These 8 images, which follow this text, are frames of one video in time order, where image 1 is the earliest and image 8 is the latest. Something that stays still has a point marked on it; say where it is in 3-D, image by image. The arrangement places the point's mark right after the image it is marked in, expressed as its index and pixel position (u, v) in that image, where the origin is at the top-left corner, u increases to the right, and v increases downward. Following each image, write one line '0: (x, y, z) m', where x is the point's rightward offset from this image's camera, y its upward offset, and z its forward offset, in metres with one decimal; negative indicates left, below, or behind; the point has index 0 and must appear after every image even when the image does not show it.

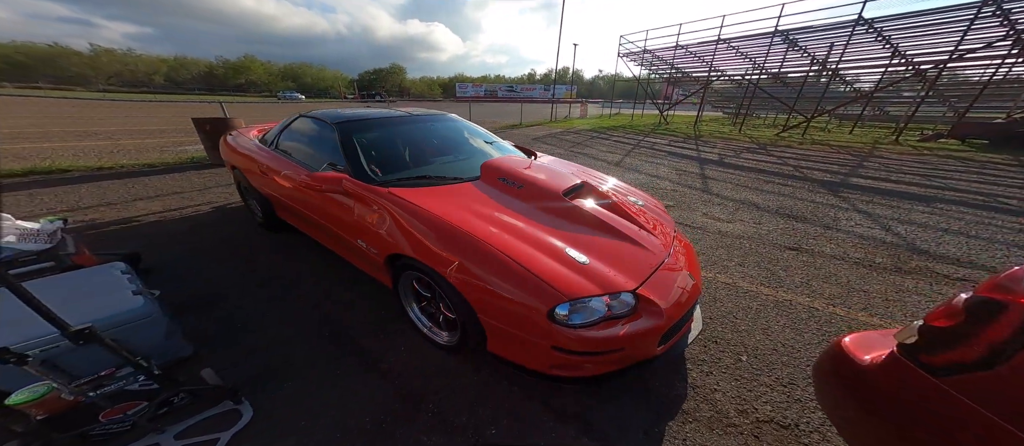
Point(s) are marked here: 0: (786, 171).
0: (+6.0, +1.1, +6.4) m
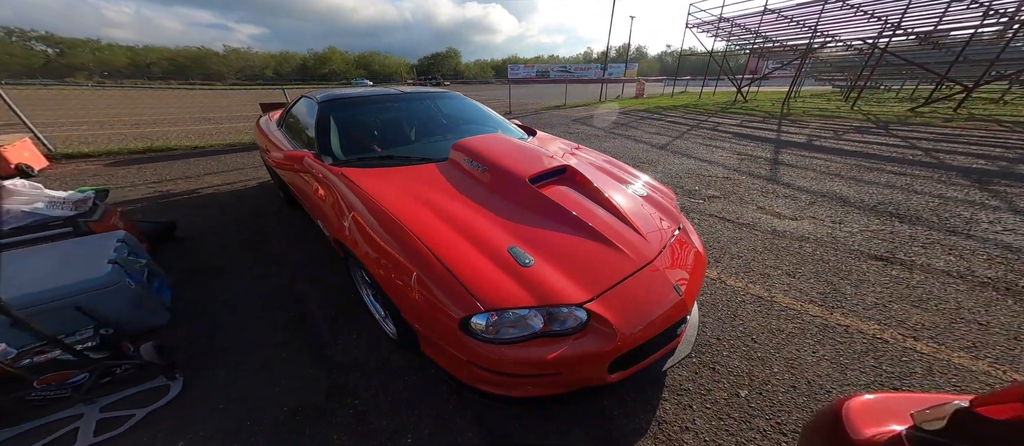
0: (+6.6, +1.1, +4.8) m
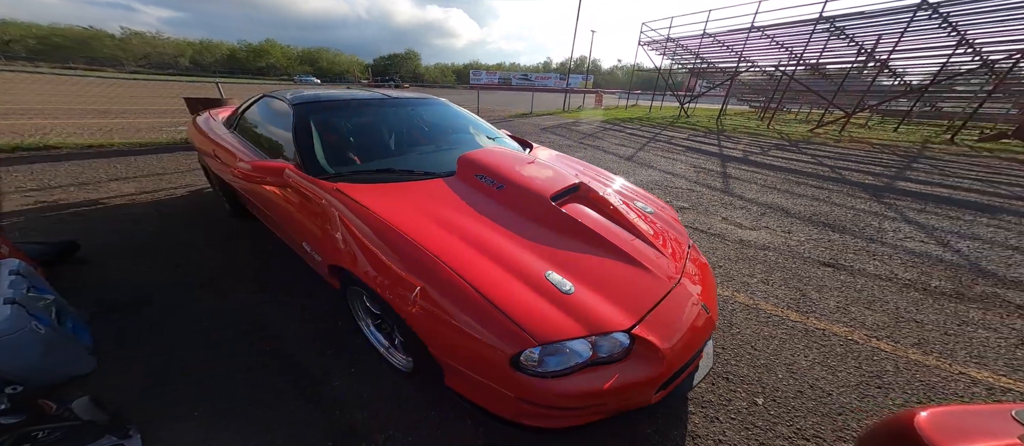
0: (+6.1, +1.0, +5.7) m
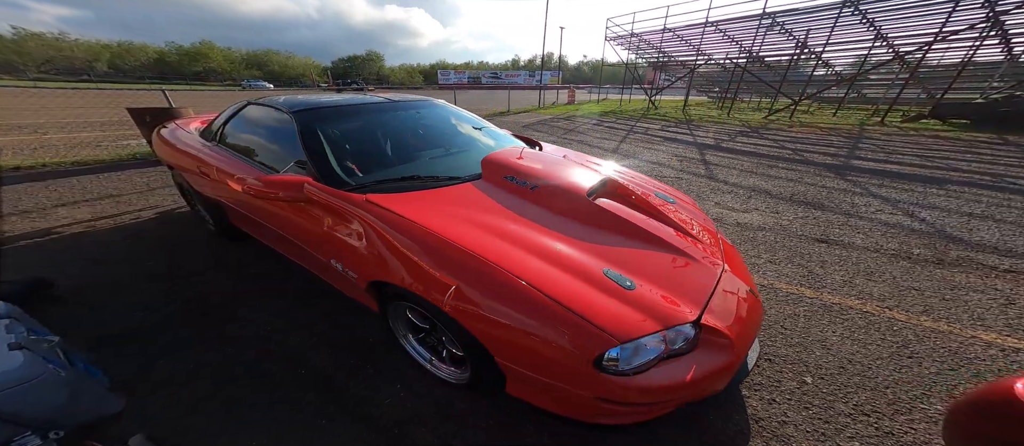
0: (+5.8, +1.4, +6.2) m
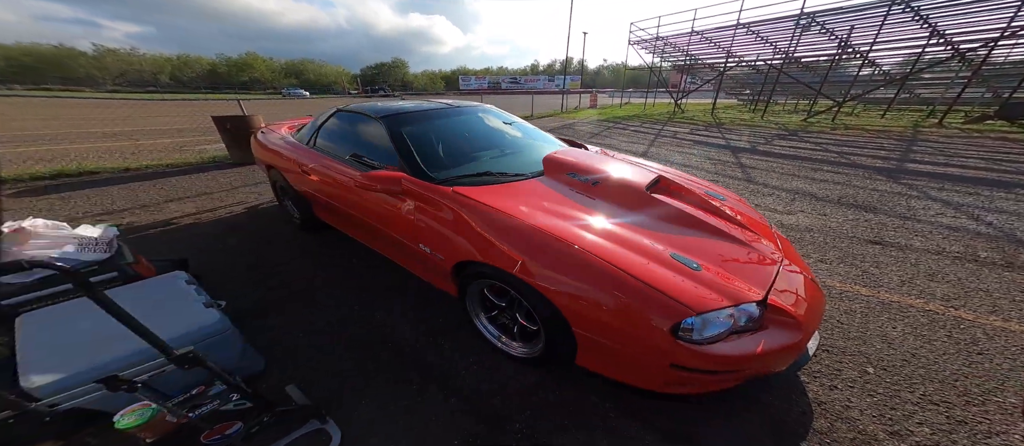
0: (+6.5, +1.3, +6.0) m
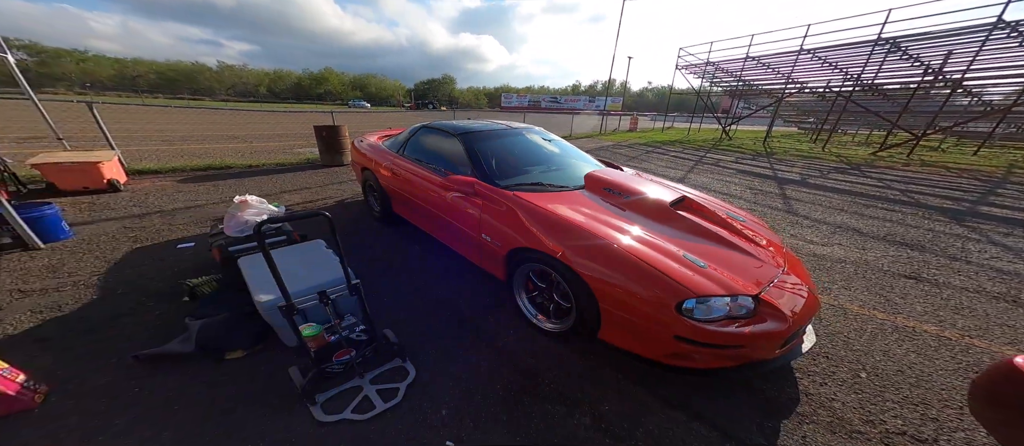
0: (+7.3, +0.5, +5.7) m
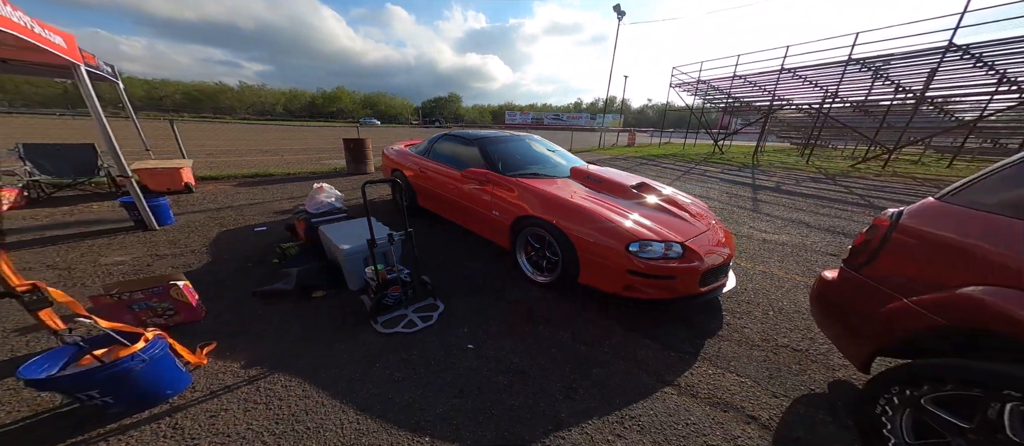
0: (+7.4, +0.5, +6.3) m
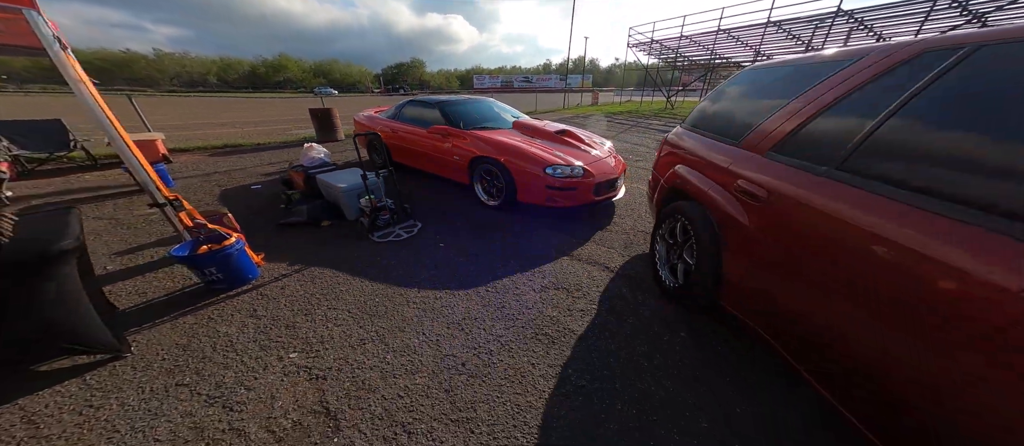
0: (+6.5, +2.1, +7.7) m
